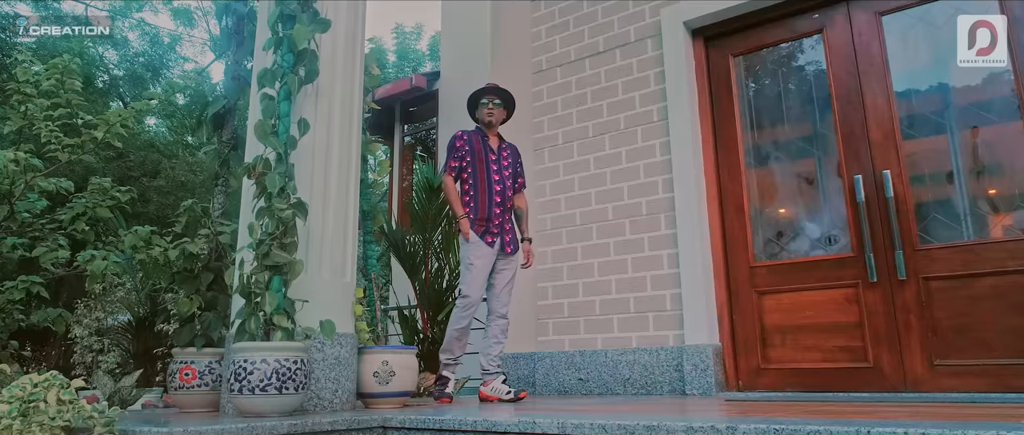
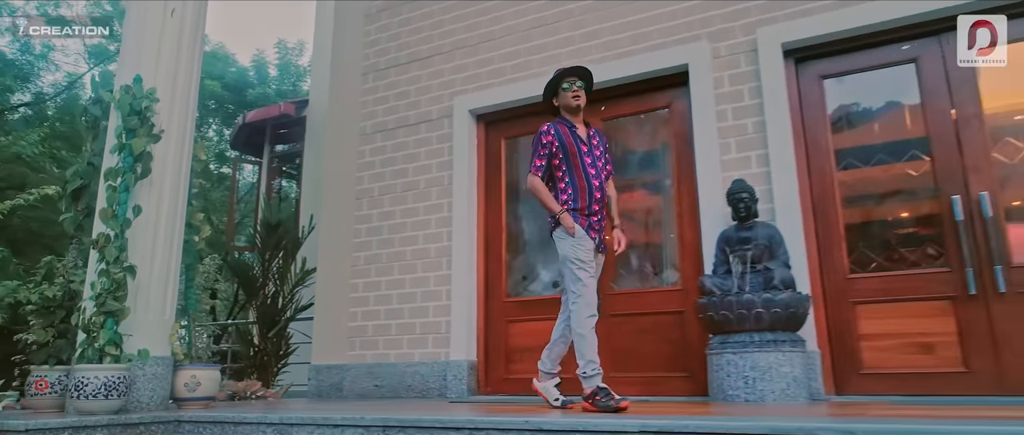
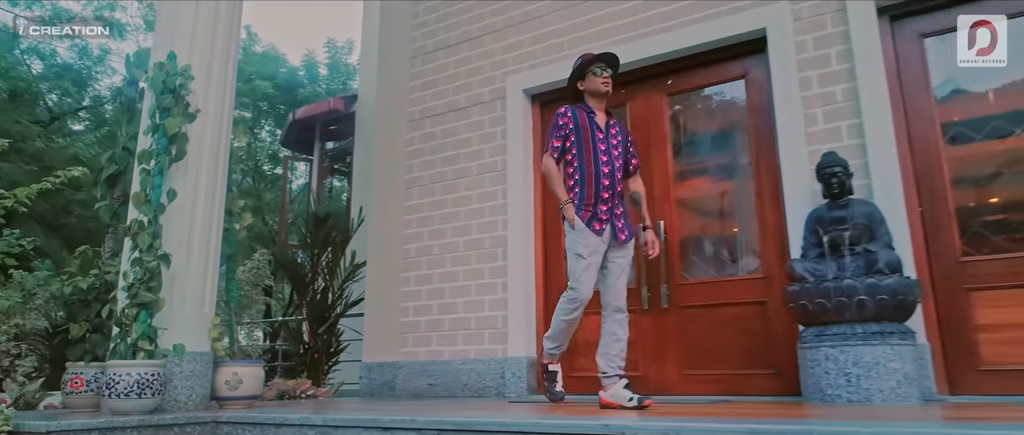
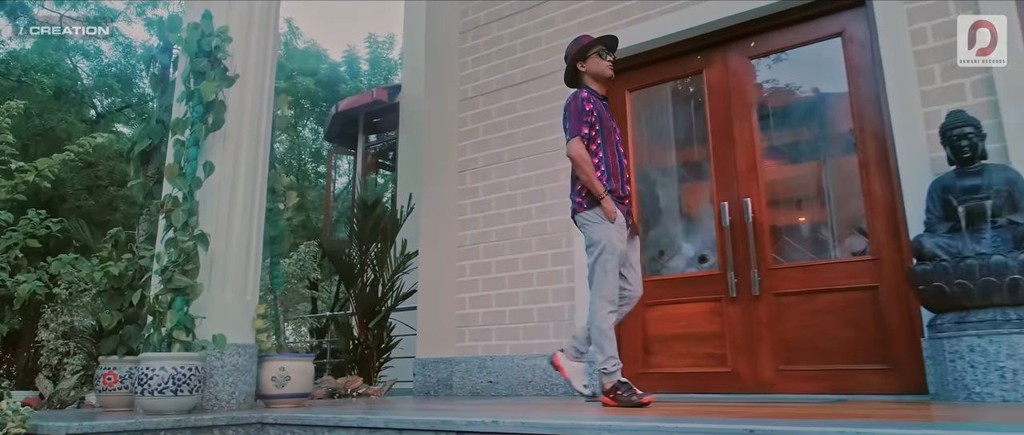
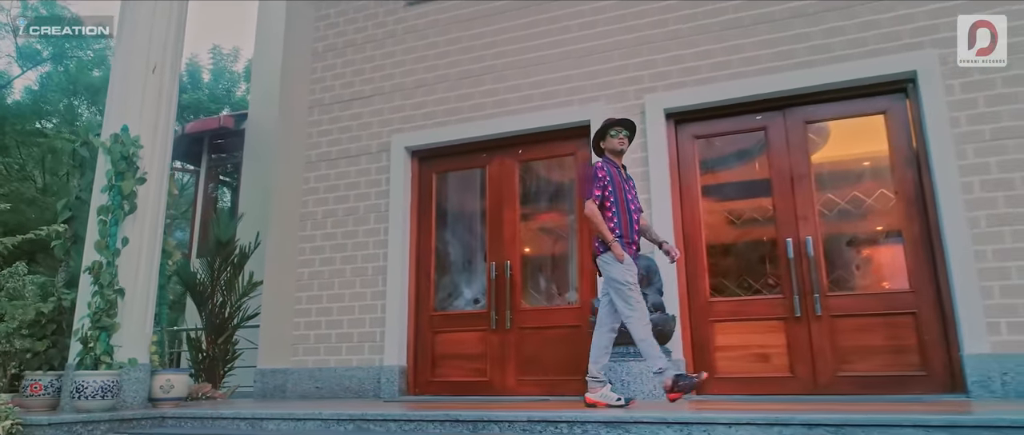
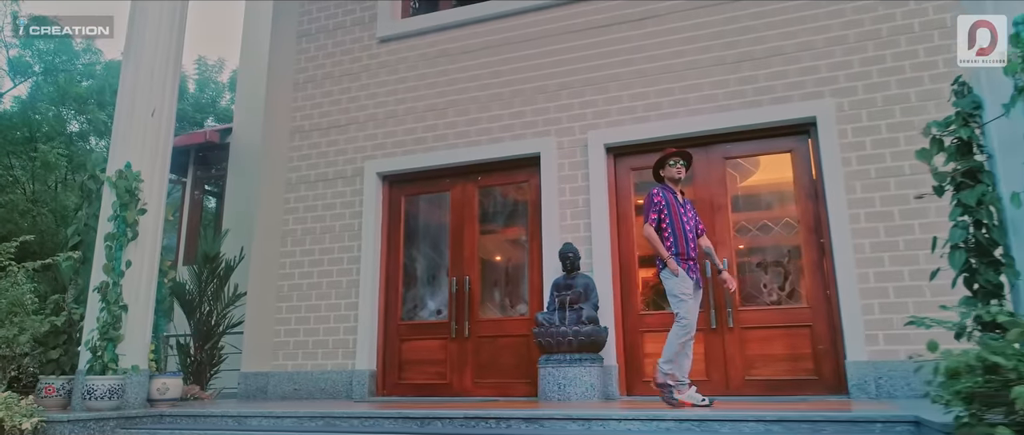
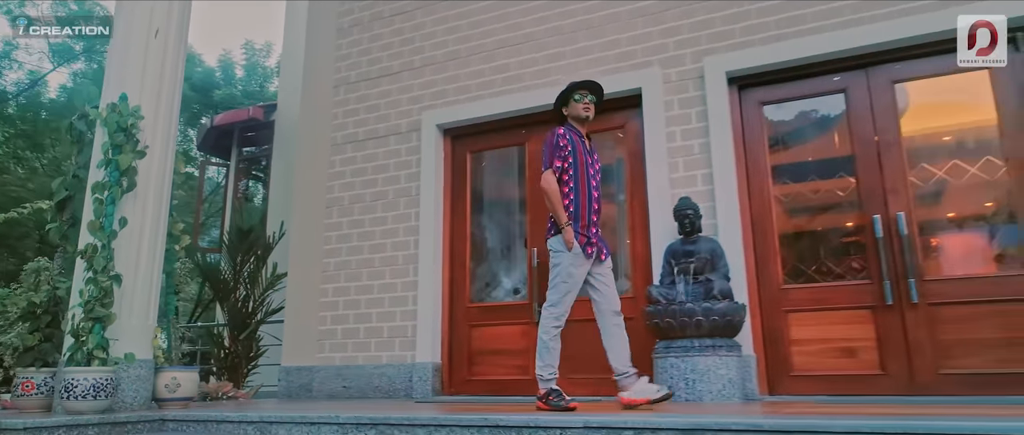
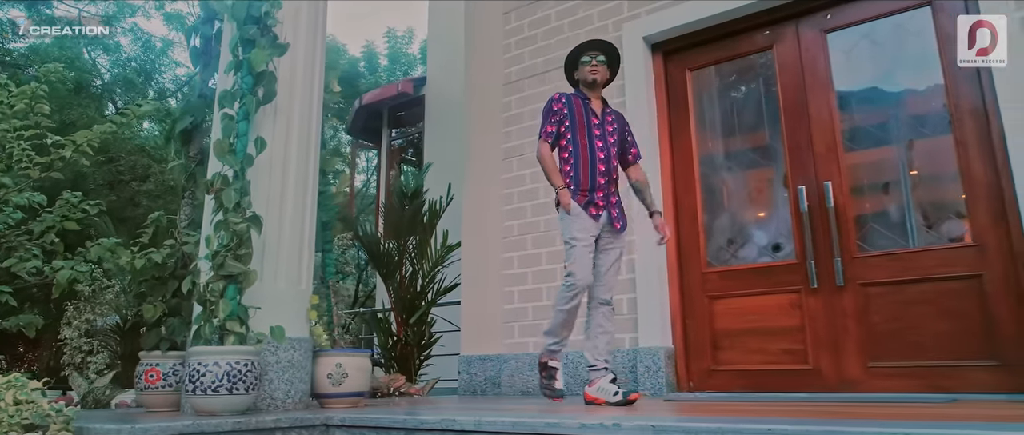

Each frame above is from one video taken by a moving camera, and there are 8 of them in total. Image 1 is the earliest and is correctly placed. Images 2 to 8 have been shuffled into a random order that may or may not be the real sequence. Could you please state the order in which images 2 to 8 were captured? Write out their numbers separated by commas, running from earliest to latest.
8, 4, 3, 2, 7, 5, 6
